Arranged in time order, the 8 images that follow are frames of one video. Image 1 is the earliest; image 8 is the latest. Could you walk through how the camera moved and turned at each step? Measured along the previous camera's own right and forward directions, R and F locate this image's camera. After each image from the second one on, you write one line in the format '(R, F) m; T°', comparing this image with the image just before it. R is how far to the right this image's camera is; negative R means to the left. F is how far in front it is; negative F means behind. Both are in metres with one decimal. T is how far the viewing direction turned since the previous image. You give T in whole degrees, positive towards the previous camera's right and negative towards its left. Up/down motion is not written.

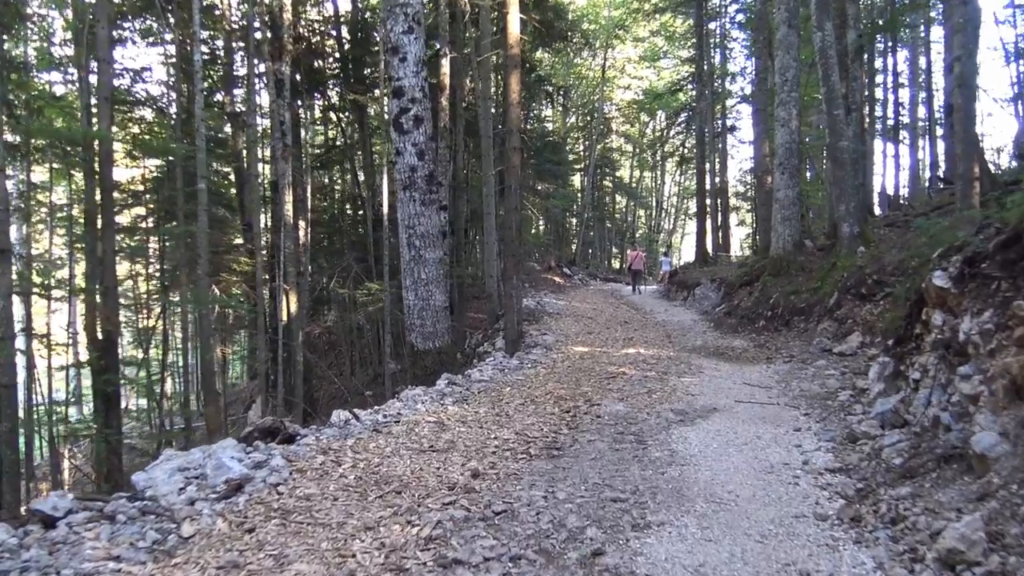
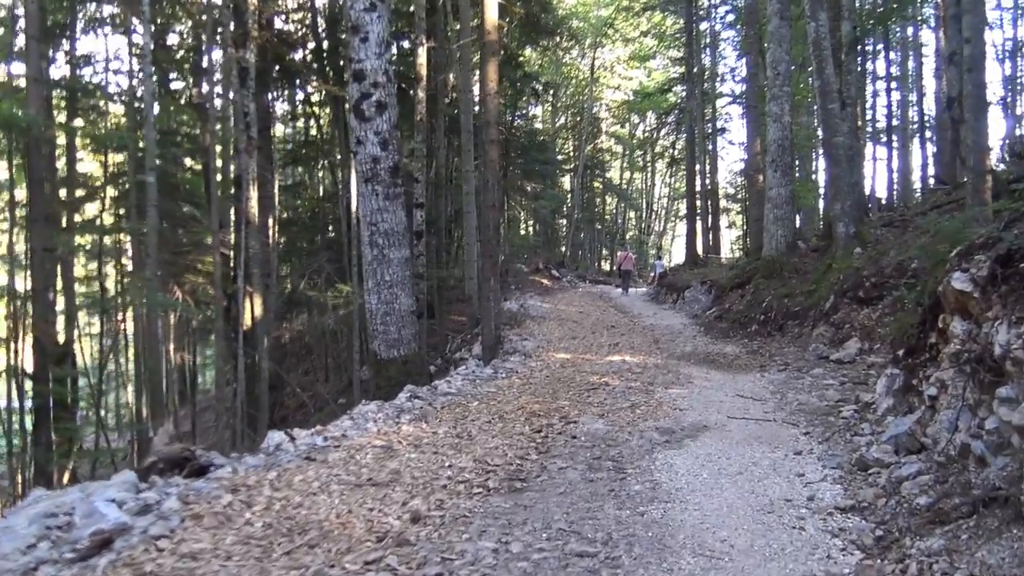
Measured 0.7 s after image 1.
(+0.2, +0.8) m; +1°
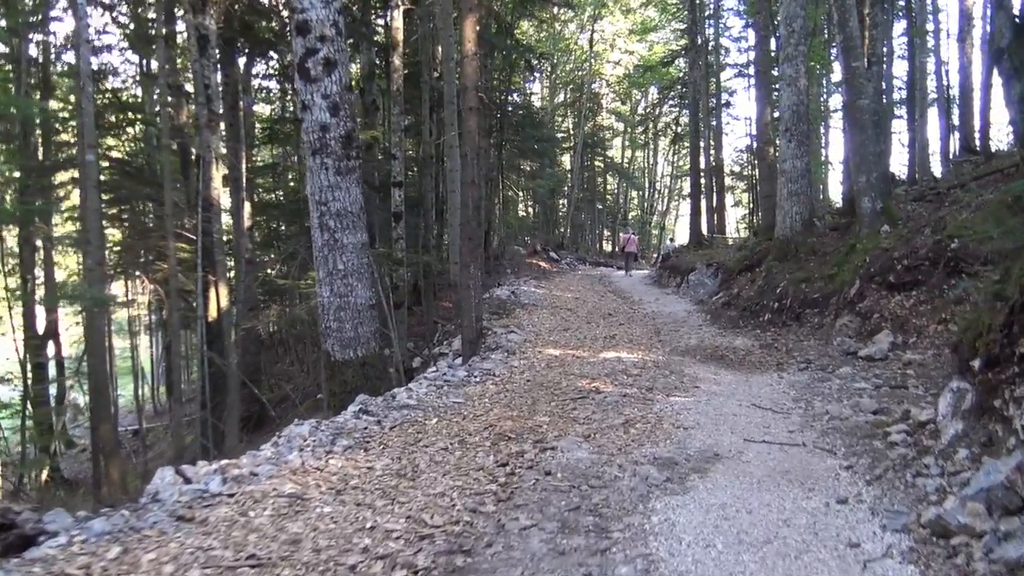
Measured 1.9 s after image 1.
(+0.3, +1.3) m; 0°
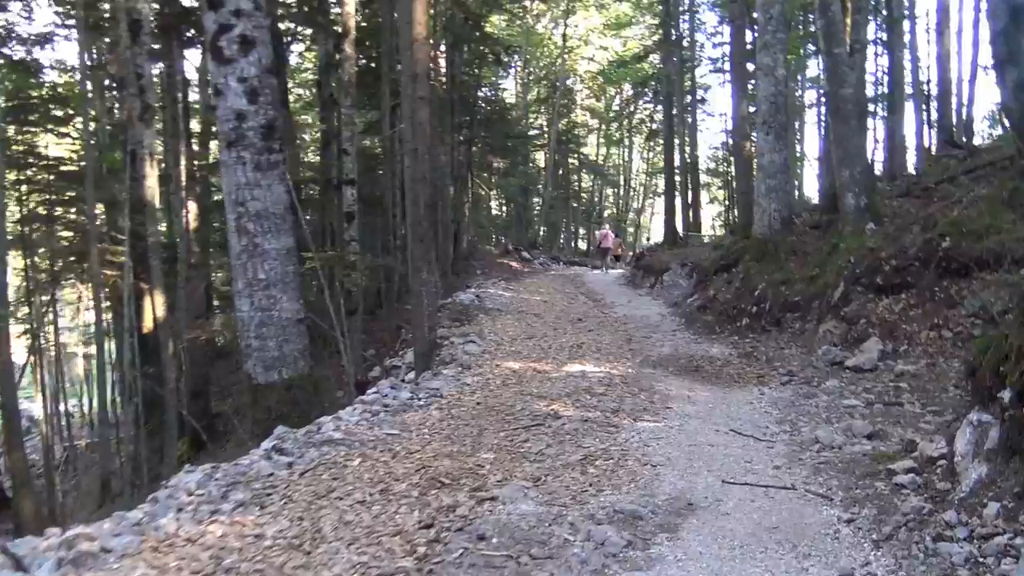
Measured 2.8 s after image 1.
(+0.3, +0.9) m; +2°
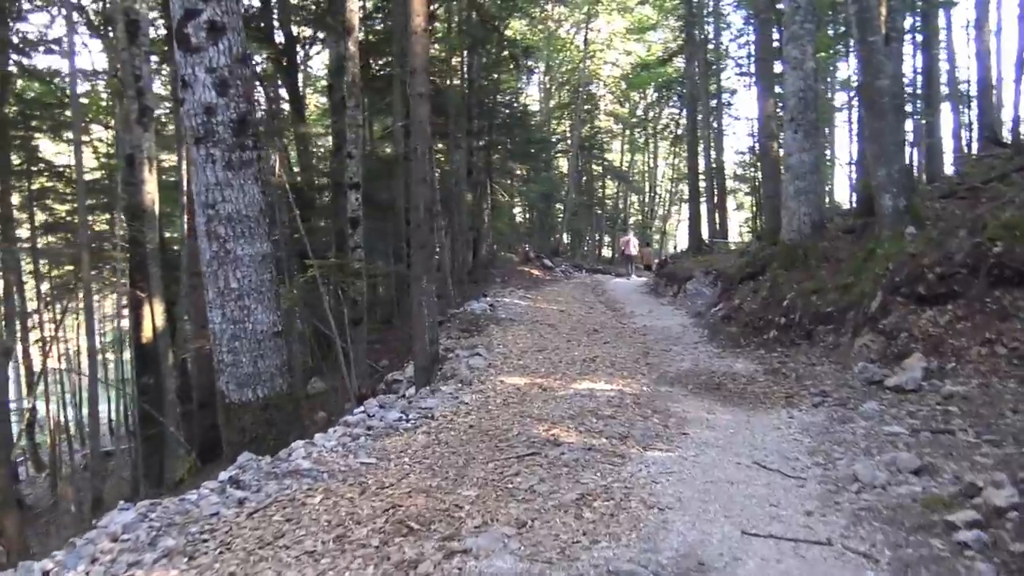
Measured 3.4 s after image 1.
(+0.2, +0.7) m; -2°
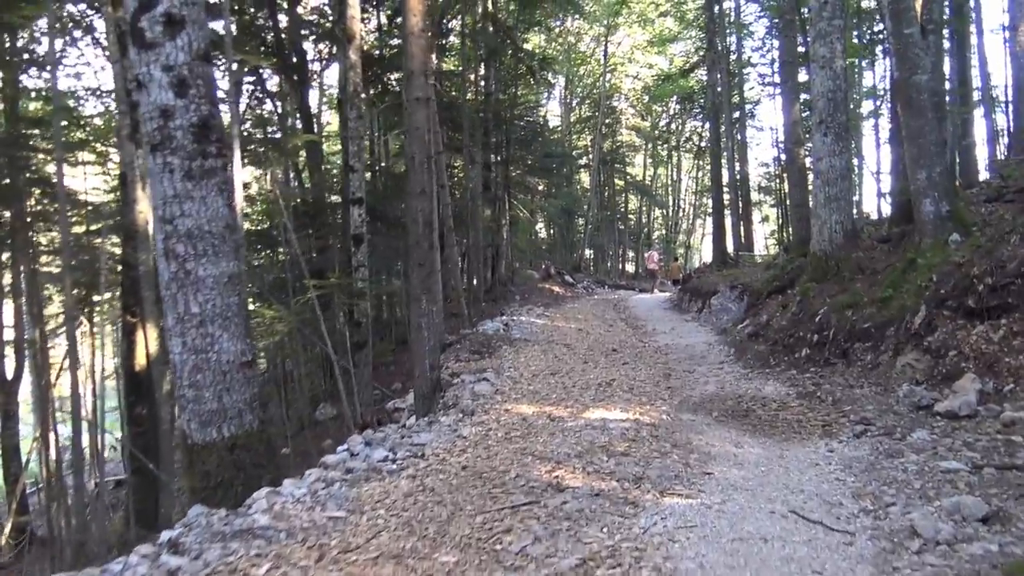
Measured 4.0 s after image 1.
(+0.2, +0.7) m; -2°
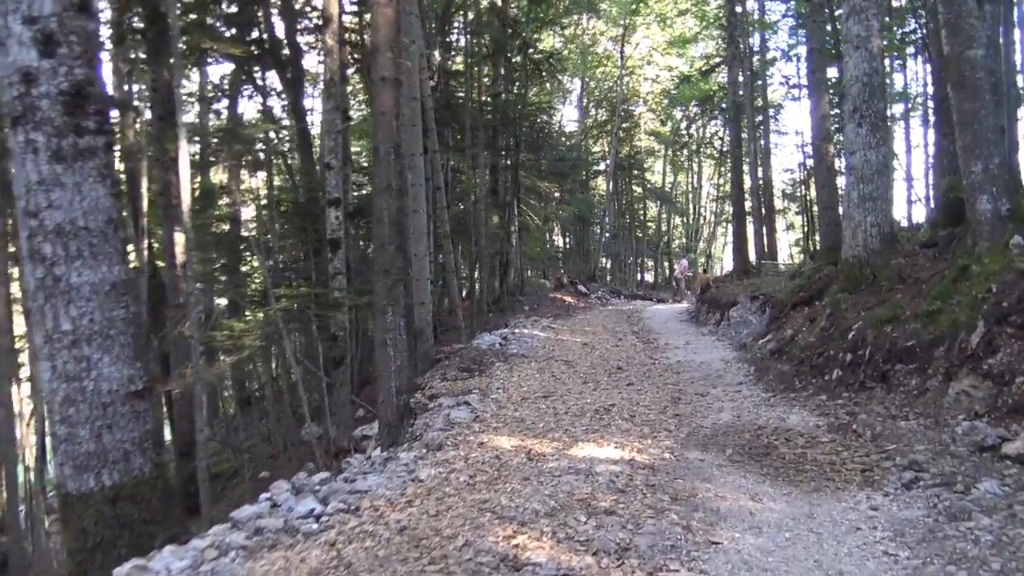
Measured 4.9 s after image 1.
(+0.4, +1.1) m; -2°
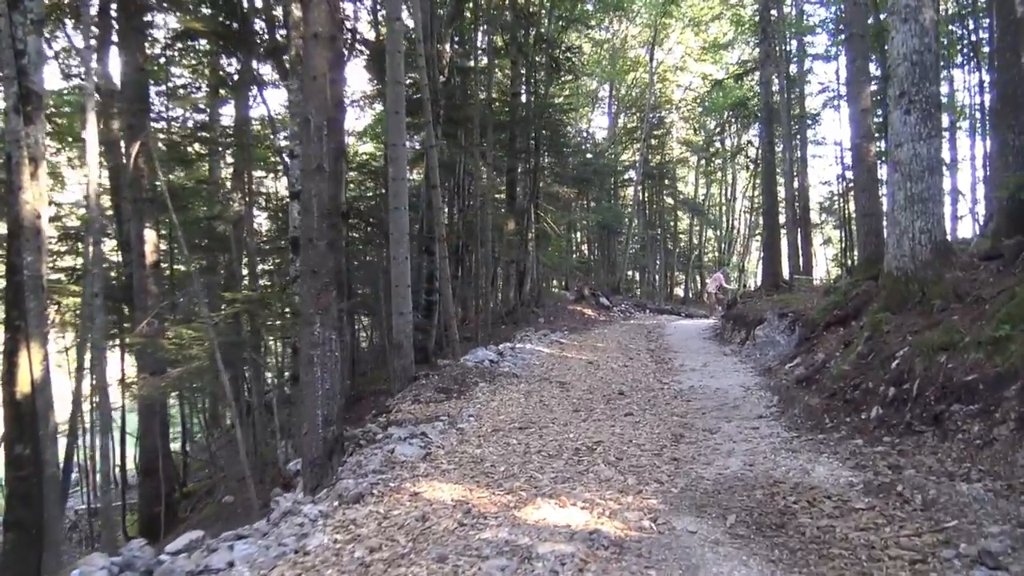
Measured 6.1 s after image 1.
(+0.5, +1.3) m; -2°
